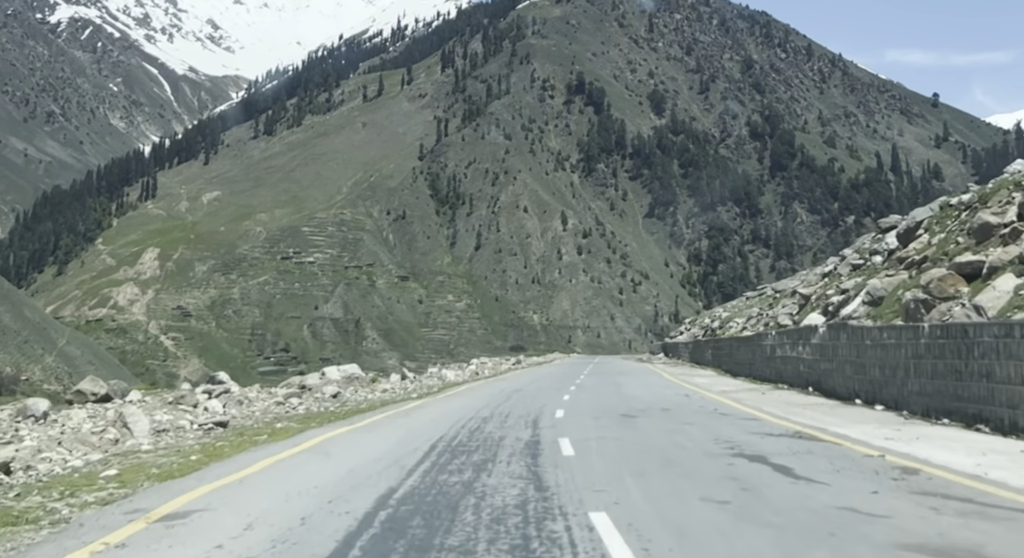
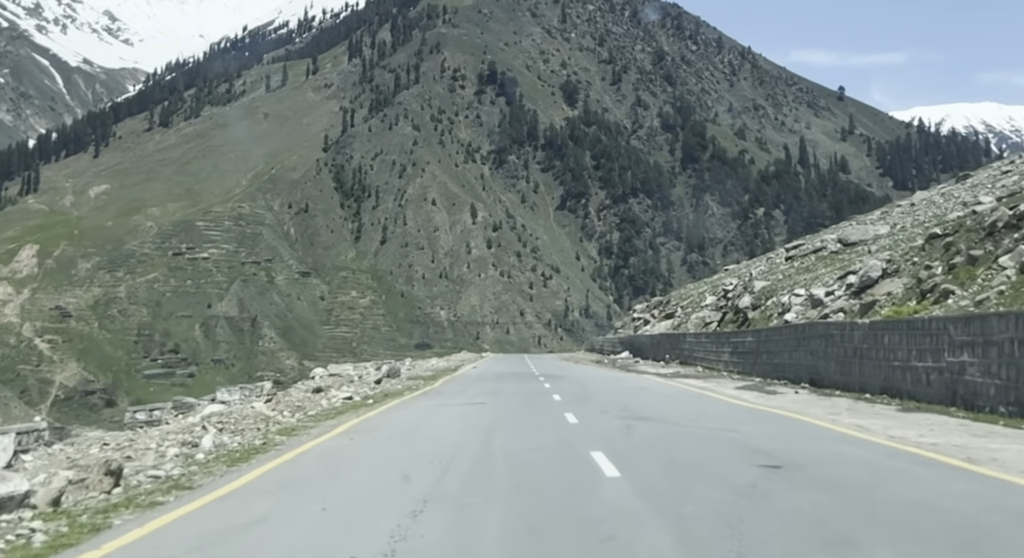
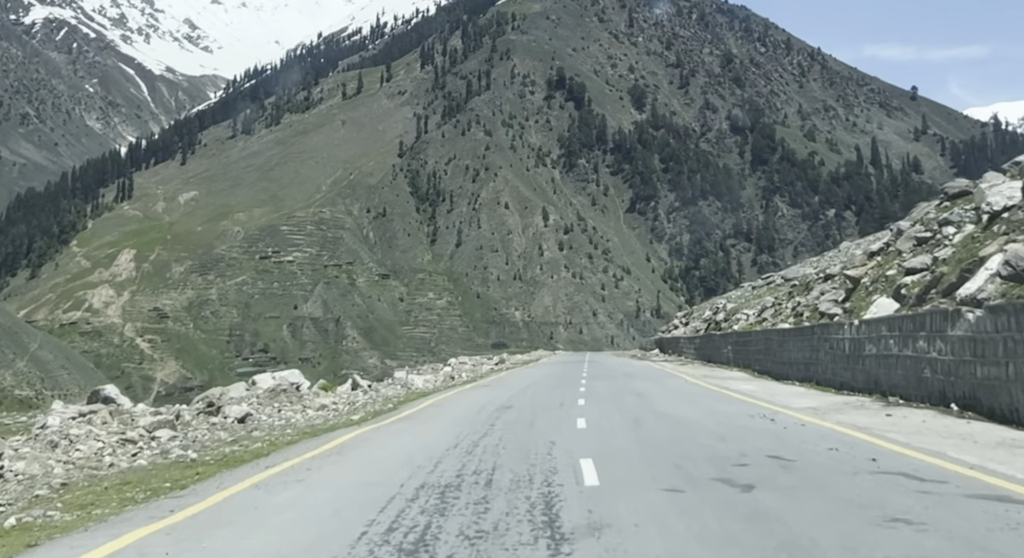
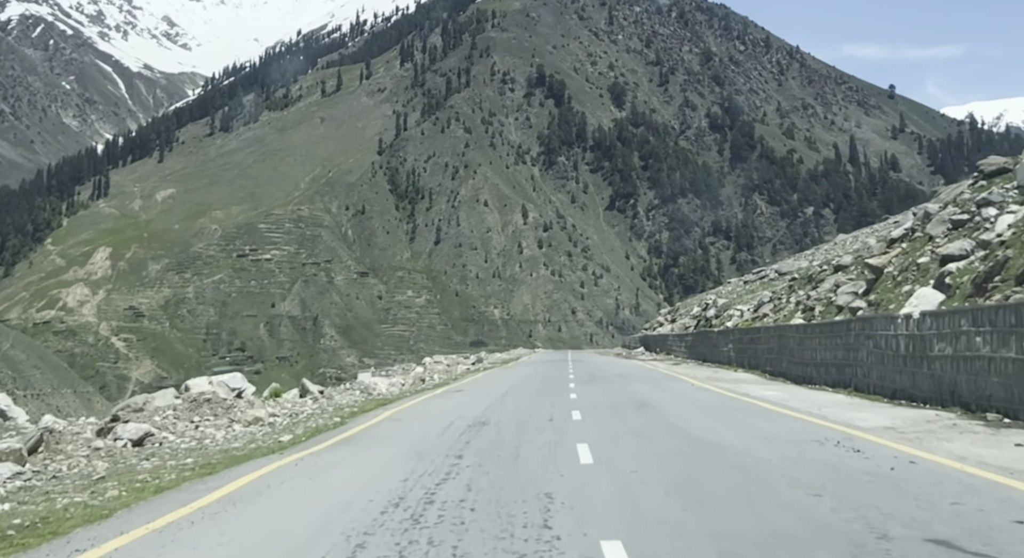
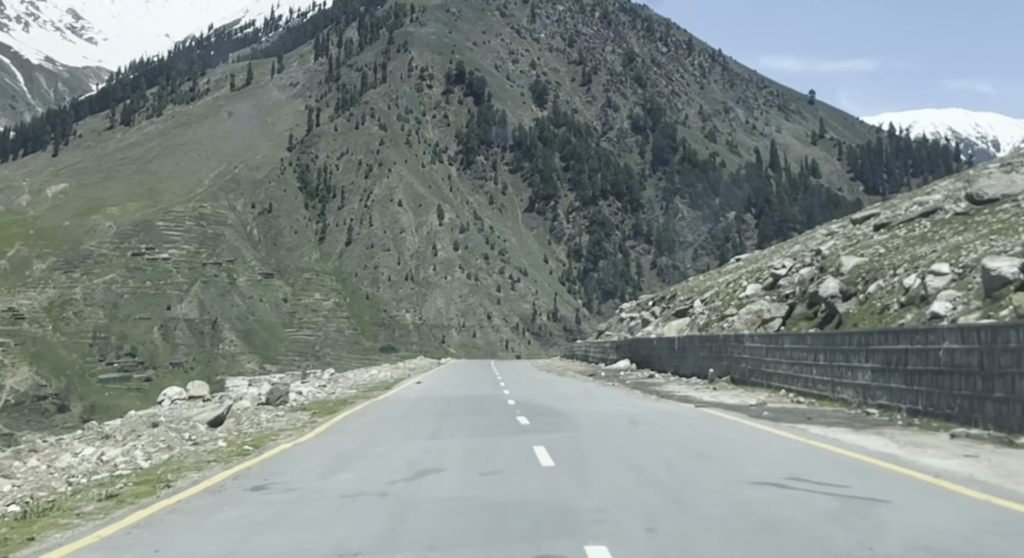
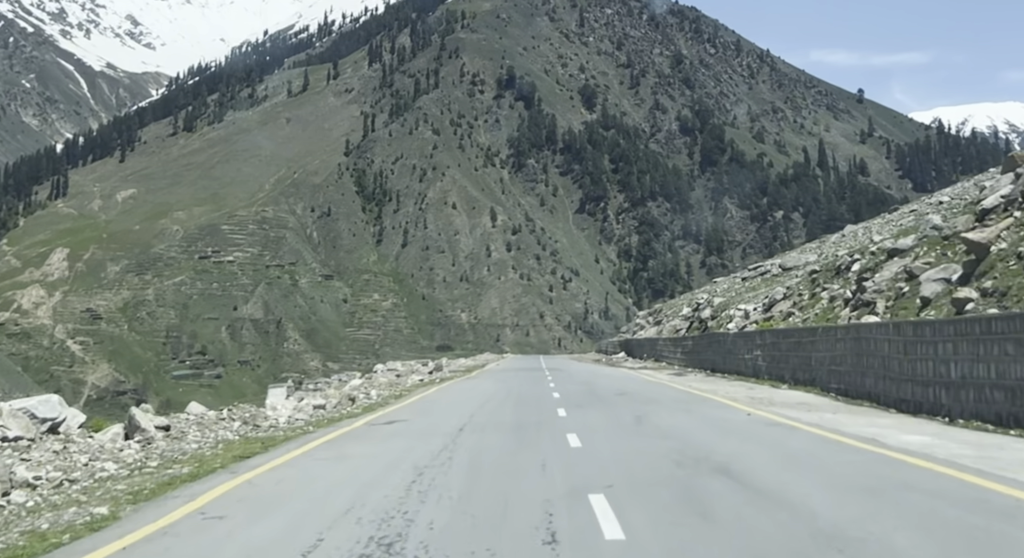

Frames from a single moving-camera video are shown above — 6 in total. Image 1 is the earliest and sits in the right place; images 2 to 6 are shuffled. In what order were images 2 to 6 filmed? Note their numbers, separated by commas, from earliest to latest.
3, 4, 6, 2, 5
